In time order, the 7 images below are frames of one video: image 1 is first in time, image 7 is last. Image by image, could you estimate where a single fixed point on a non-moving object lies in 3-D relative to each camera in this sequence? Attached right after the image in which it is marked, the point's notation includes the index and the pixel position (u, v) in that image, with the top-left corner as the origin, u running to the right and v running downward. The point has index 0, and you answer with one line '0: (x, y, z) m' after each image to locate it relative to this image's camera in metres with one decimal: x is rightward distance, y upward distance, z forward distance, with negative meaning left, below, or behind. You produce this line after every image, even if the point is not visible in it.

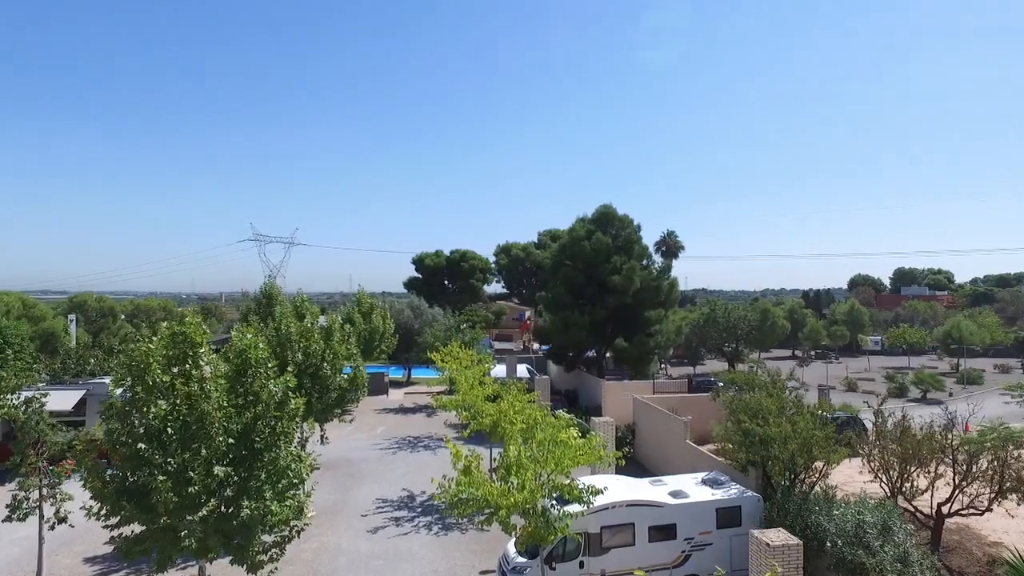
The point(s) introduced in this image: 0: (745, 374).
0: (+5.5, -2.0, +14.7) m
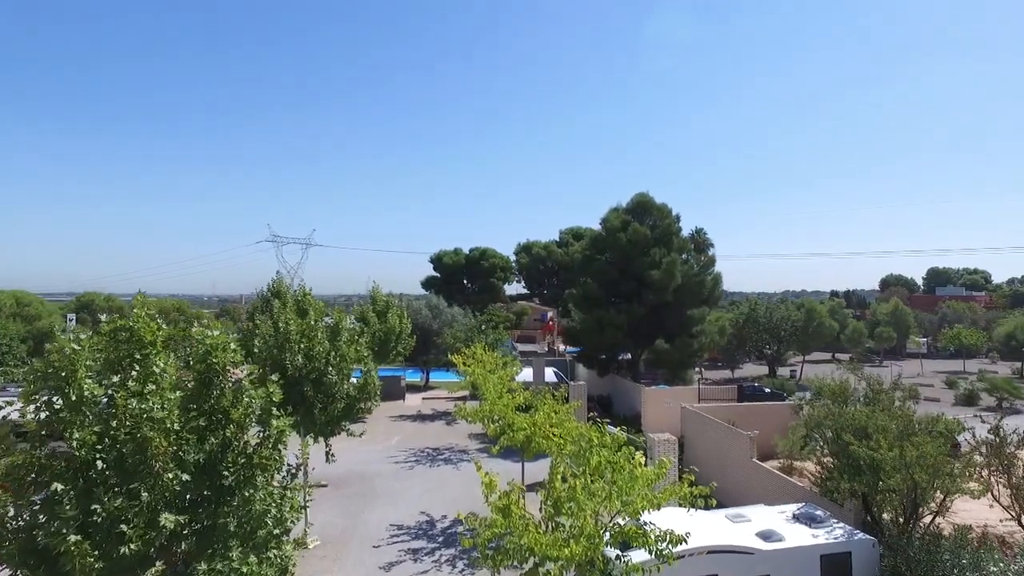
0: (+6.2, -1.8, +12.3) m
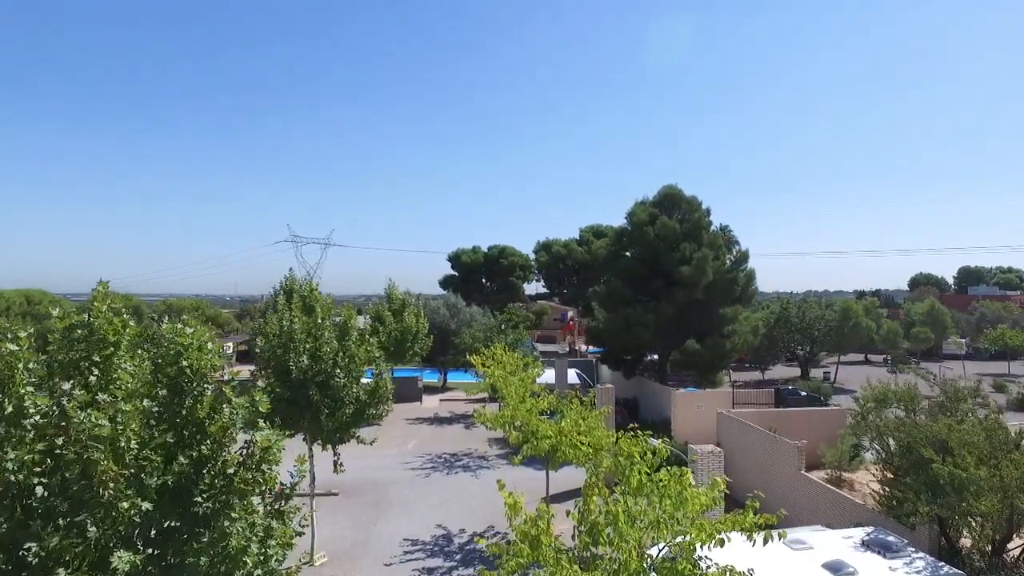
0: (+6.6, -1.7, +10.9) m
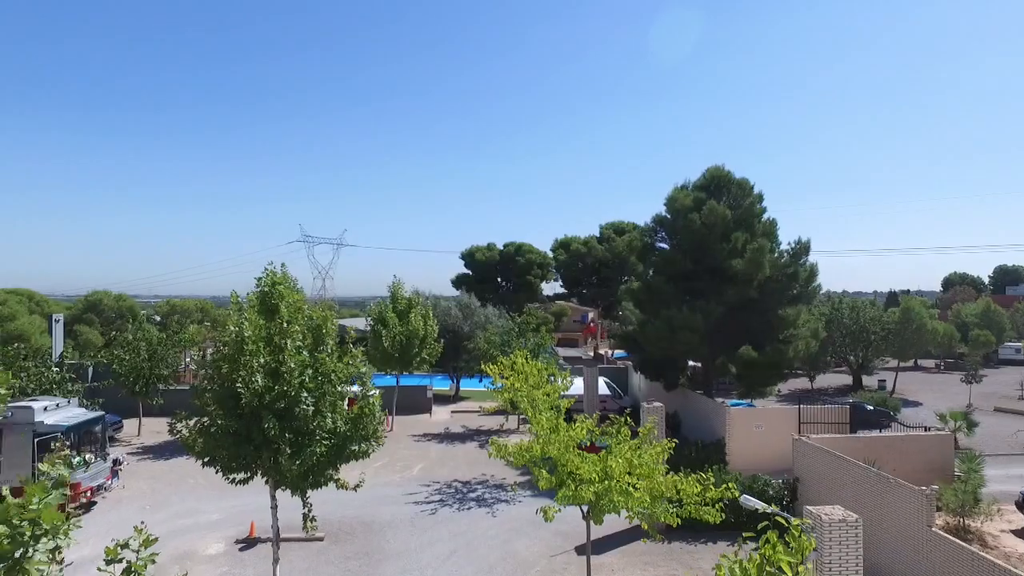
0: (+7.1, -1.6, +7.6) m
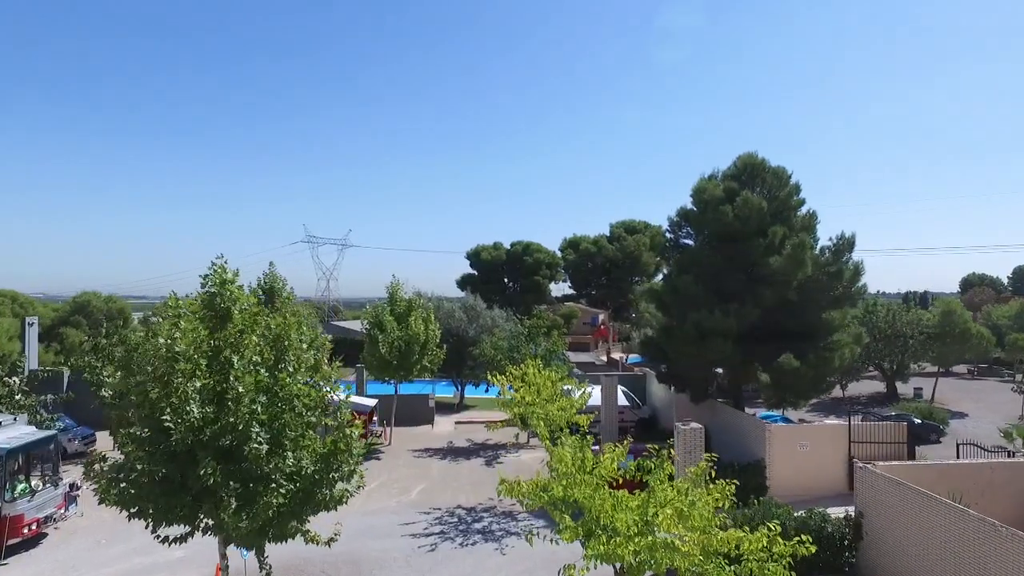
0: (+7.2, -1.6, +5.6) m
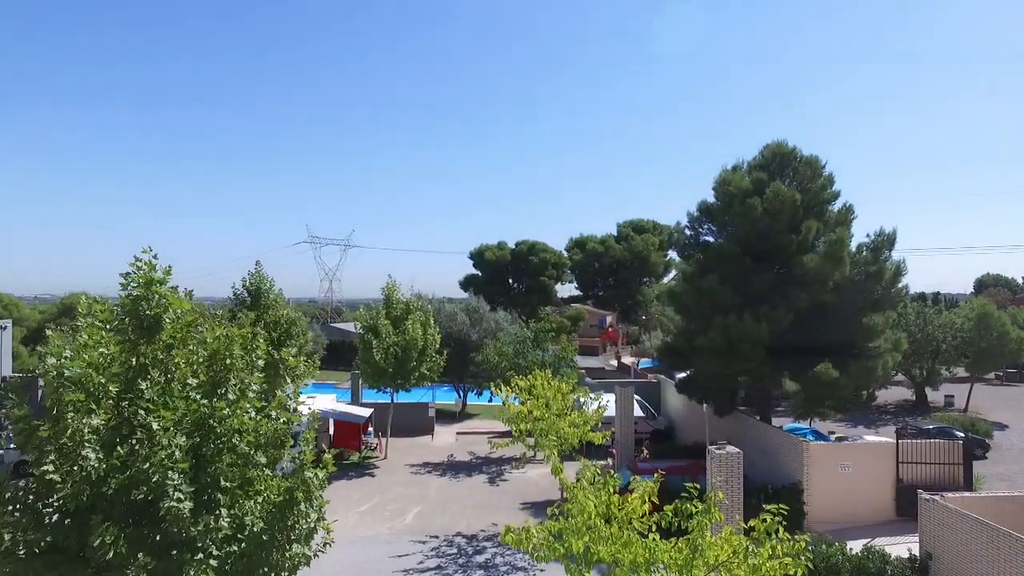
0: (+7.3, -1.6, +3.9) m
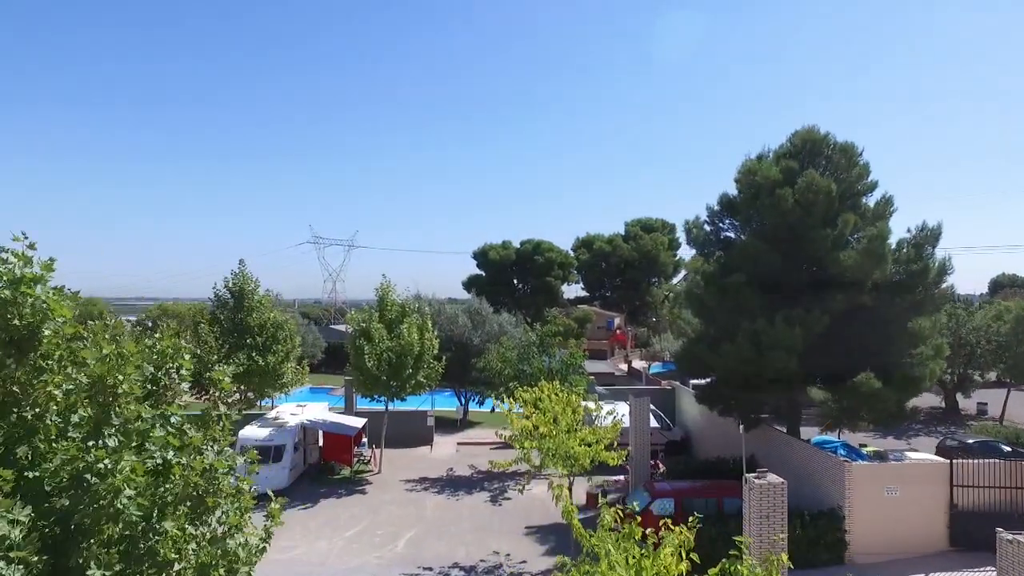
0: (+7.3, -1.6, +2.4) m
